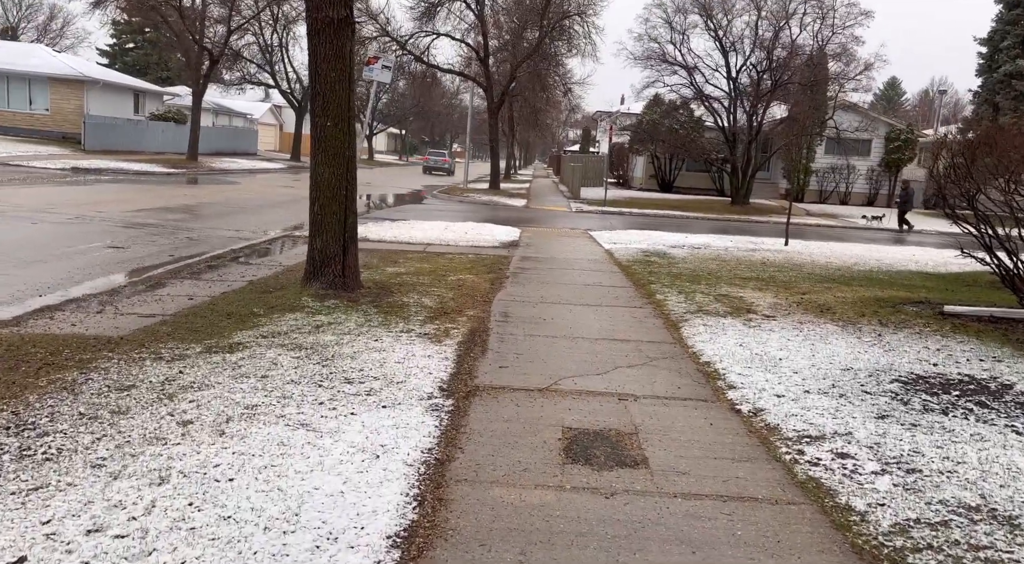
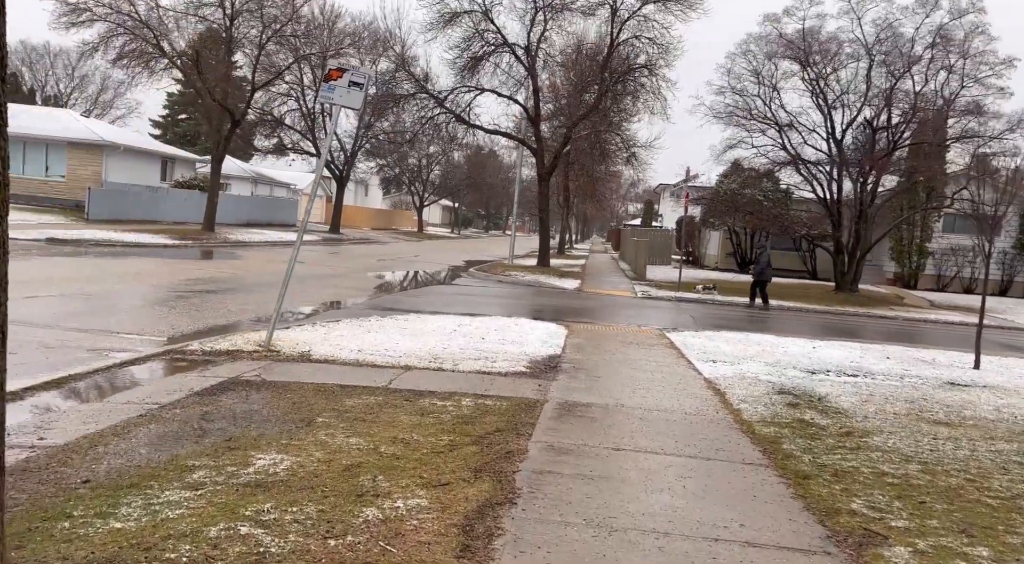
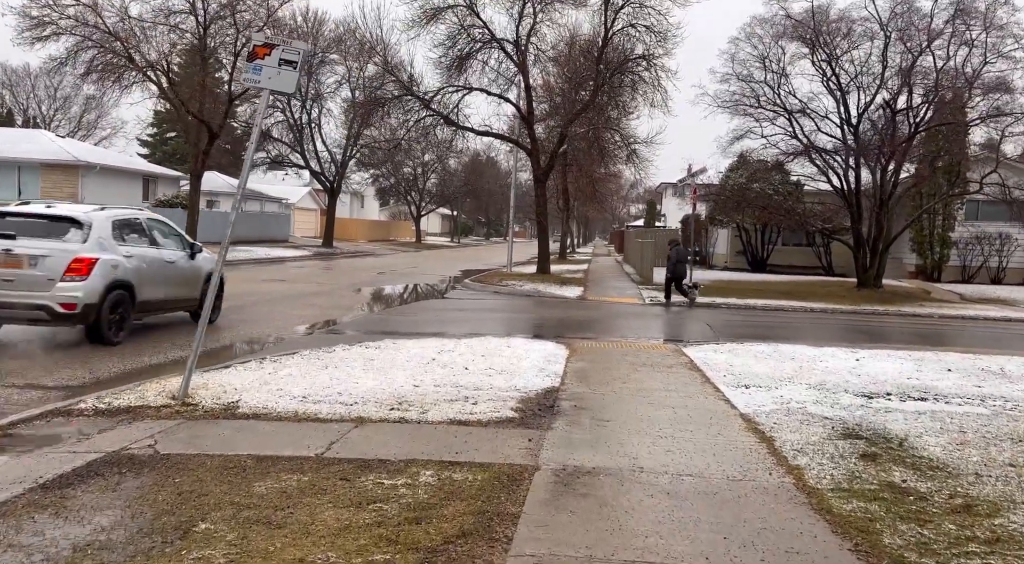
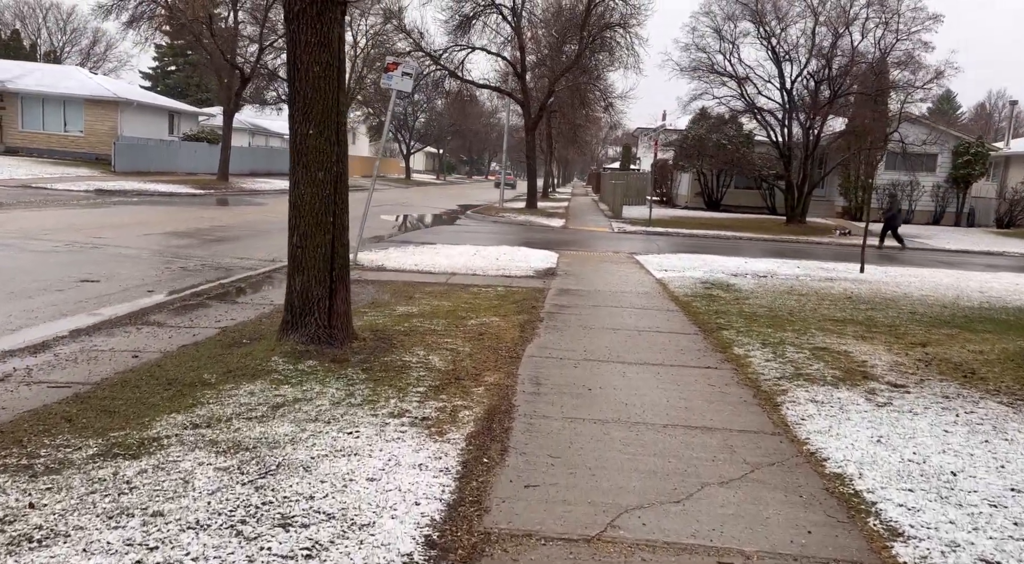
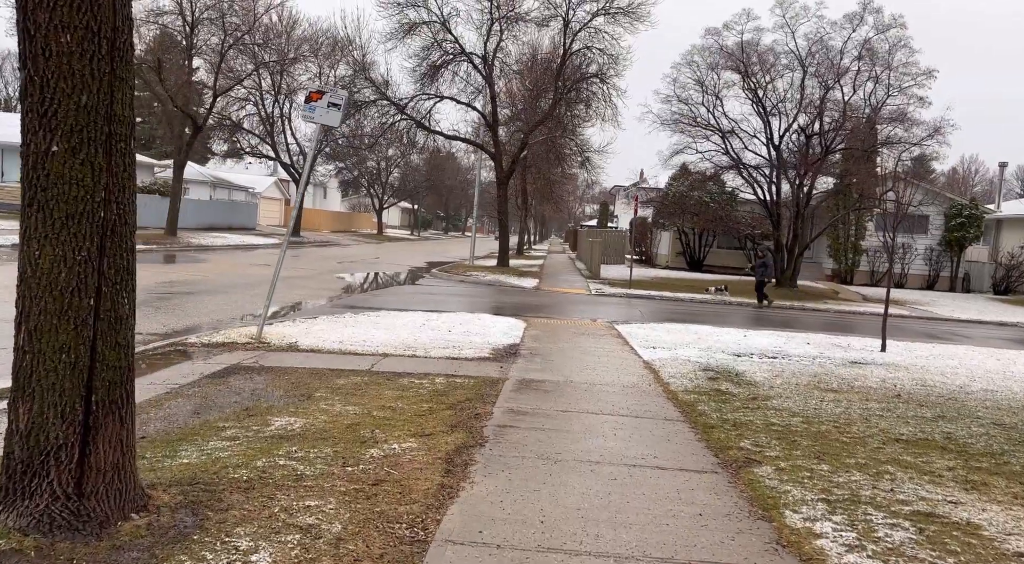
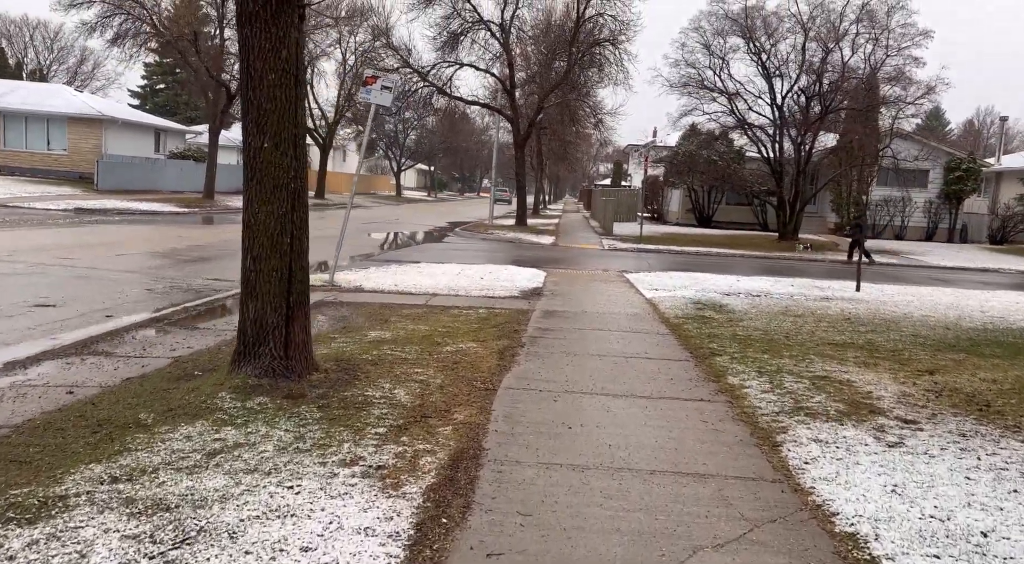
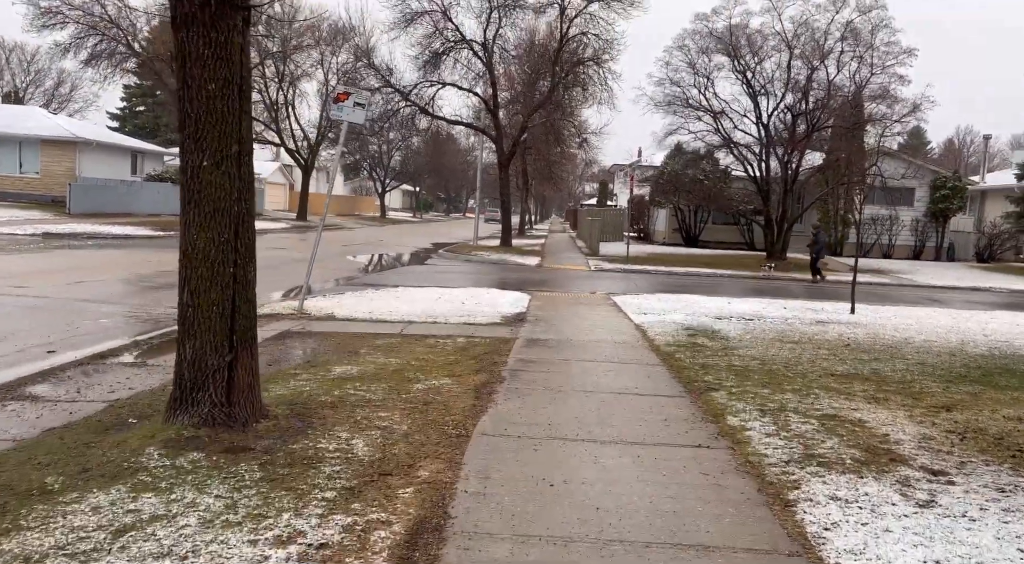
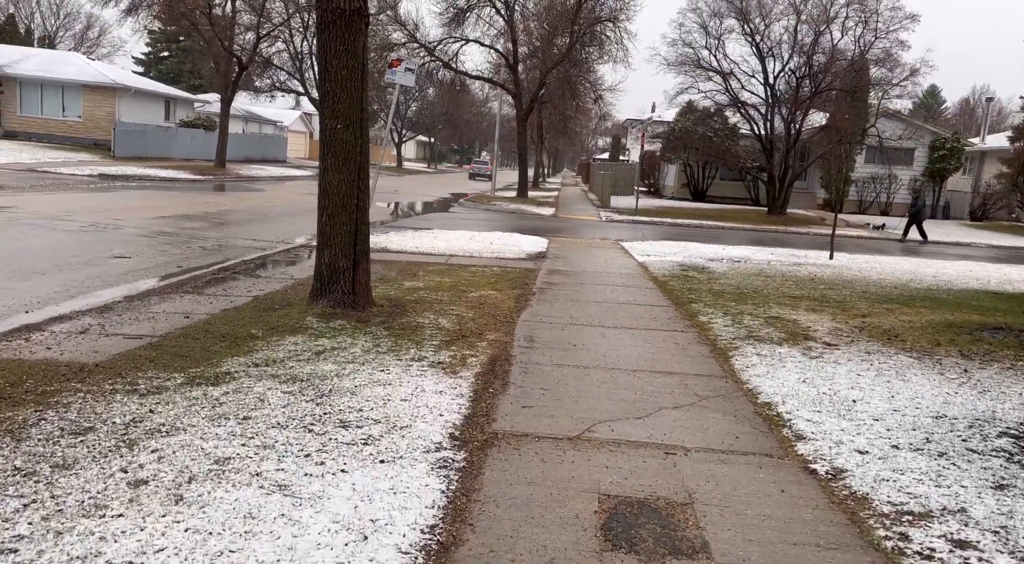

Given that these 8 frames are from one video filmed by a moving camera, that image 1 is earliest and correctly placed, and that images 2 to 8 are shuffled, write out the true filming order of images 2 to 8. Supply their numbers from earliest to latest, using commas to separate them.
8, 4, 6, 7, 5, 2, 3
